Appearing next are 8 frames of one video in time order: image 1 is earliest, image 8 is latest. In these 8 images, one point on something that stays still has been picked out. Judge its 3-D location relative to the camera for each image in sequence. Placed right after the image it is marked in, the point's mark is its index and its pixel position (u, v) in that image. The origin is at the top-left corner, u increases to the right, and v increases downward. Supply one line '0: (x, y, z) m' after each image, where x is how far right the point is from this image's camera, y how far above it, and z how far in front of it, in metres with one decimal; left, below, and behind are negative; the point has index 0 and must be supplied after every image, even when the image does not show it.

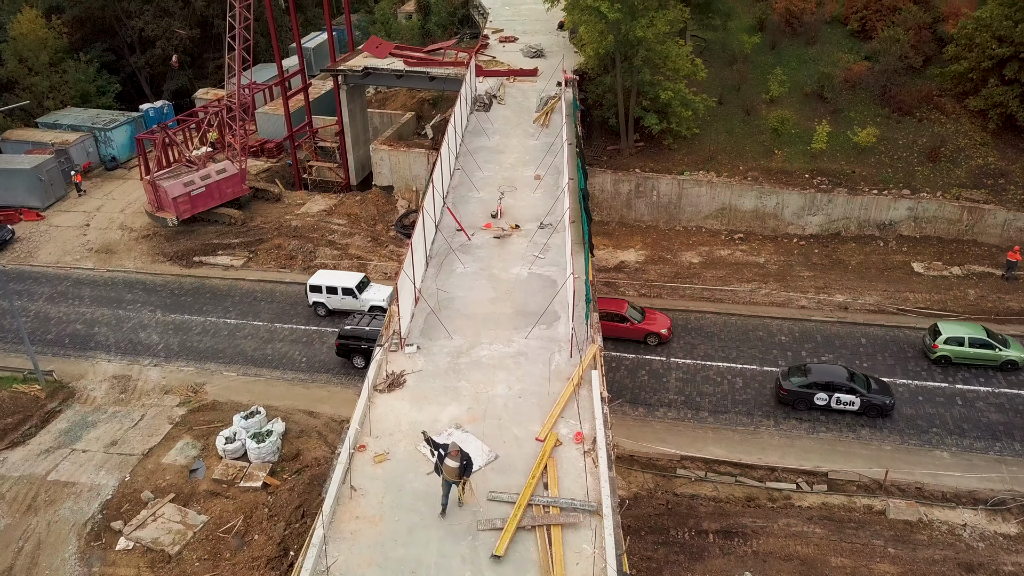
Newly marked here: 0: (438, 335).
0: (-1.5, -1.0, +16.0) m
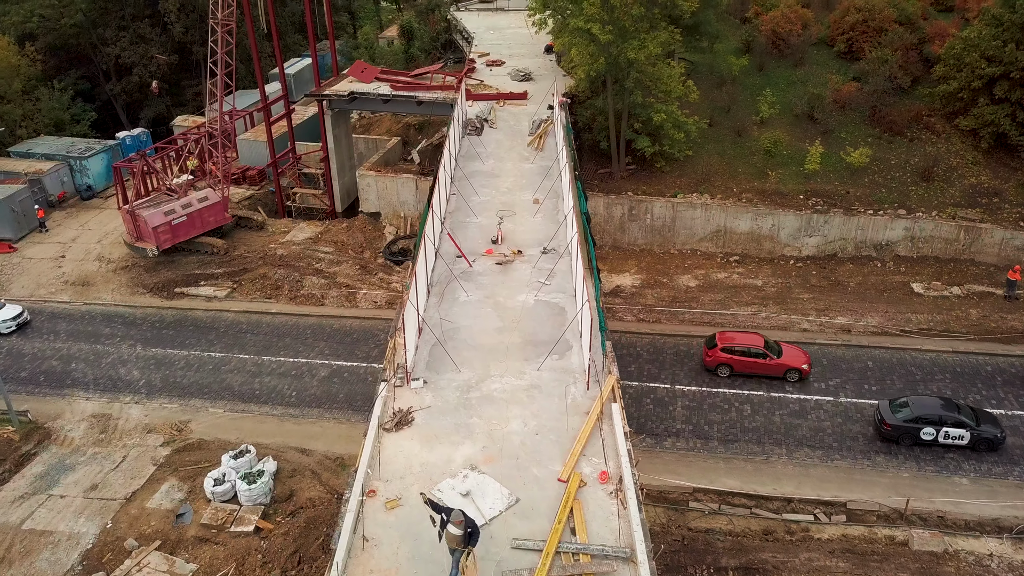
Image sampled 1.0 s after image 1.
0: (-1.3, -1.5, +15.2) m
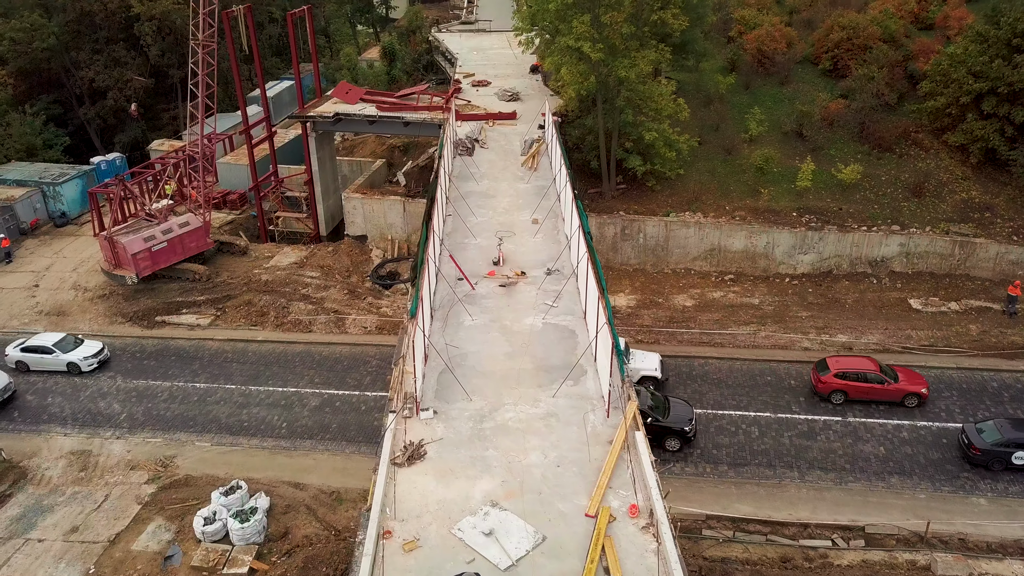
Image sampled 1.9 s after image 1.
0: (-1.0, -2.0, +14.4) m
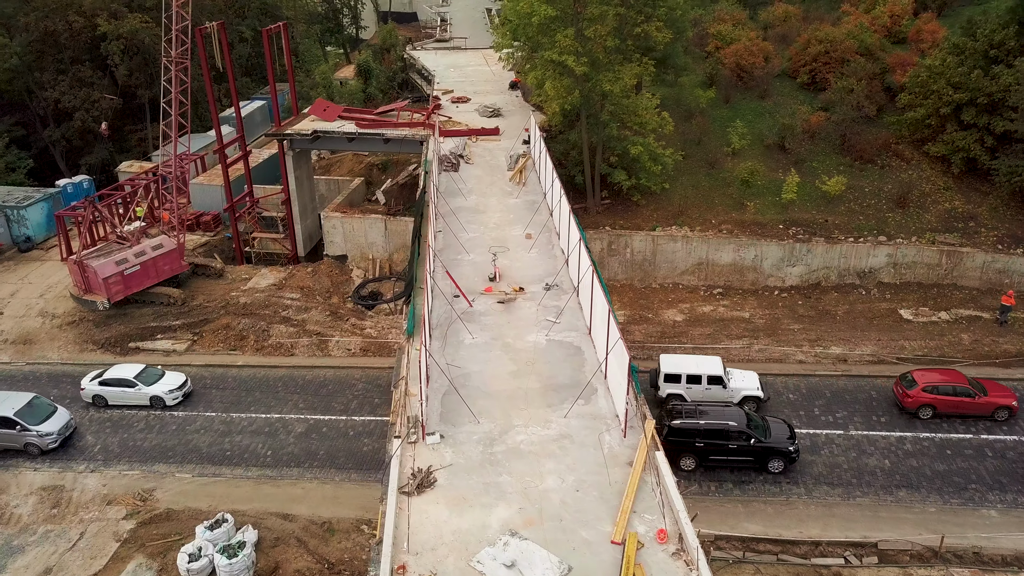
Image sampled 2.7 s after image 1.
0: (-0.9, -2.3, +13.7) m
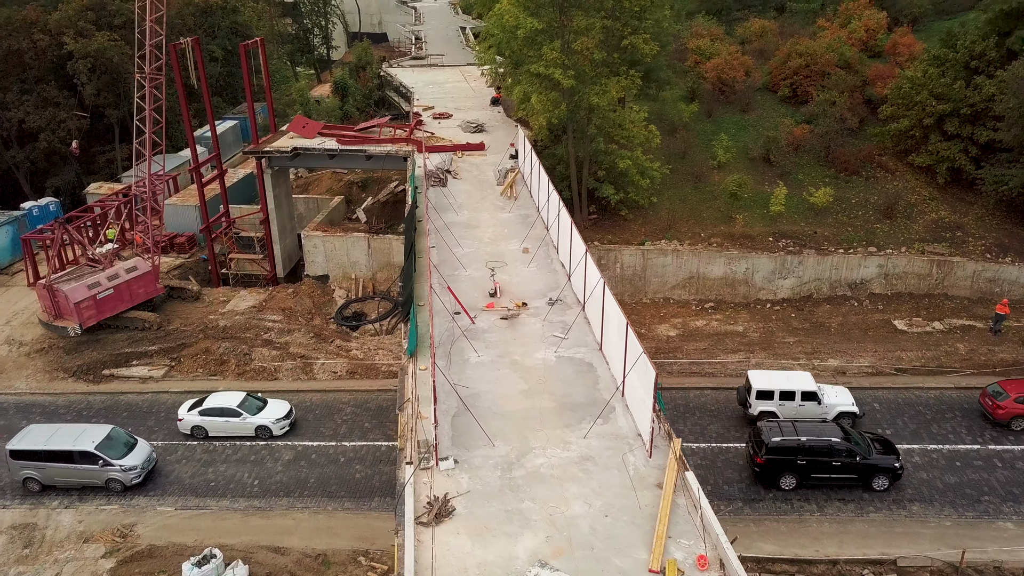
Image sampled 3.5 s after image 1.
0: (-0.6, -2.5, +12.9) m
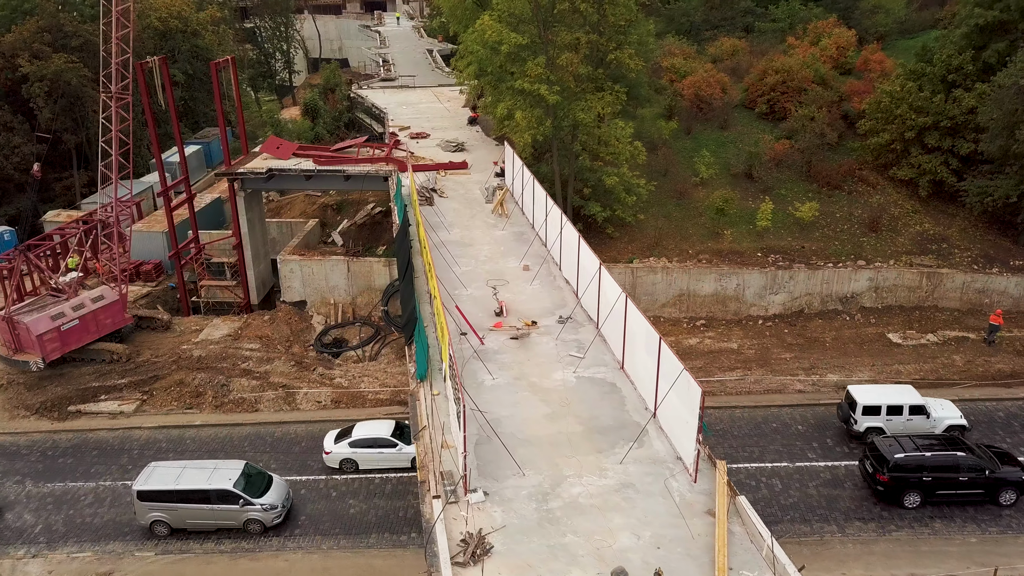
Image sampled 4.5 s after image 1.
0: (-0.1, -2.8, +11.9) m
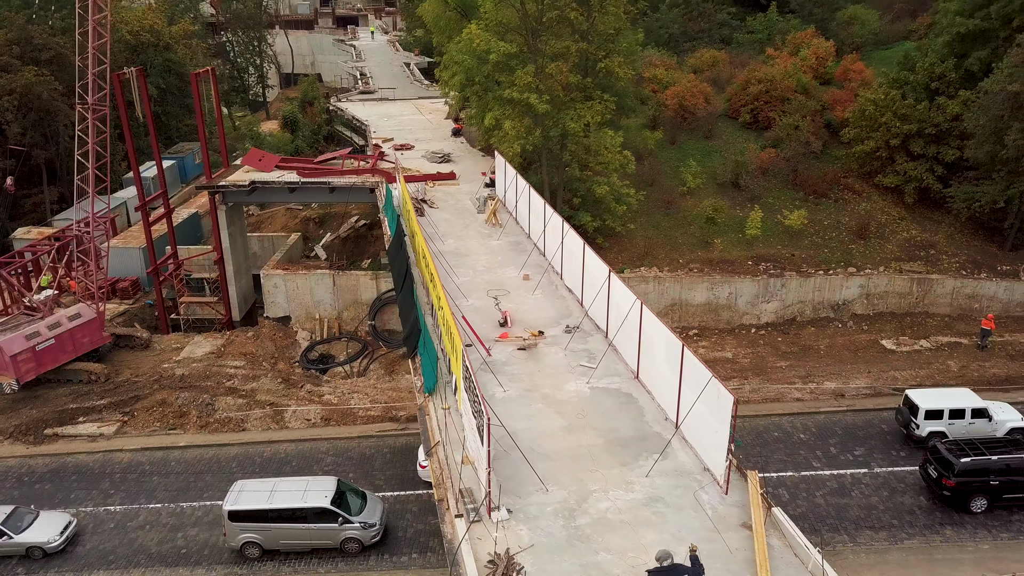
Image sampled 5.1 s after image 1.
0: (+0.2, -2.9, +11.3) m
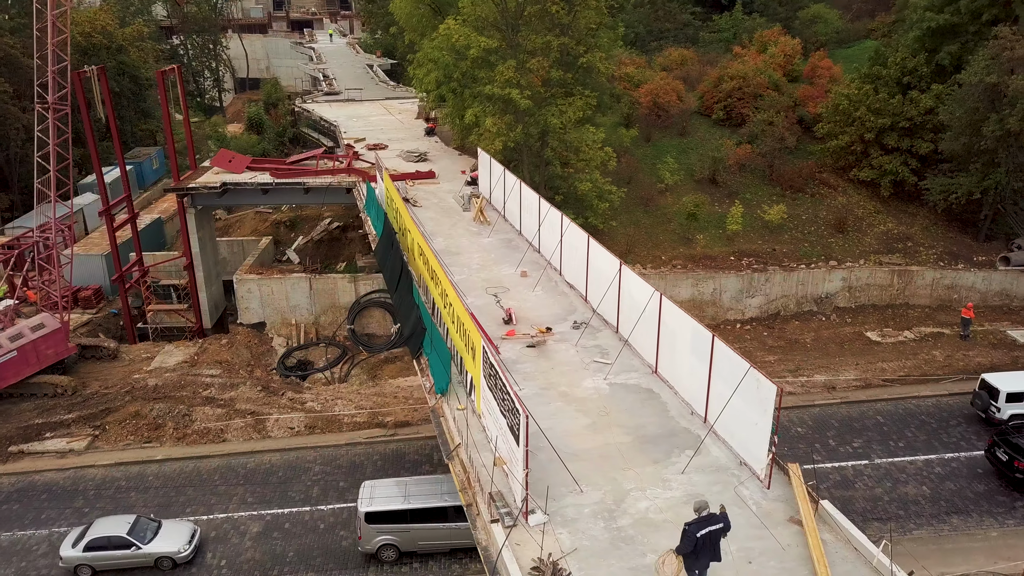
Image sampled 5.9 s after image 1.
0: (+0.6, -2.7, +10.8) m
